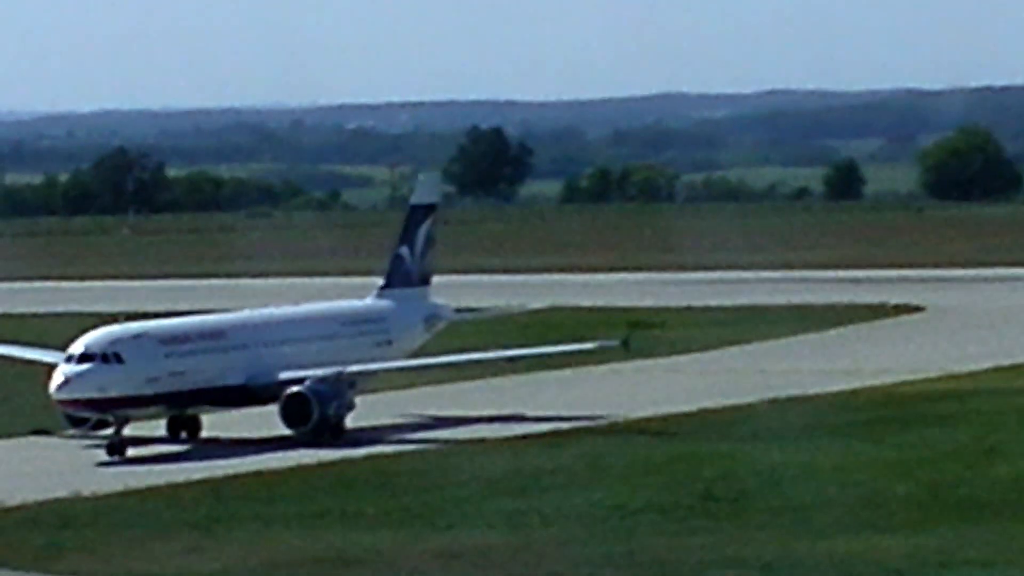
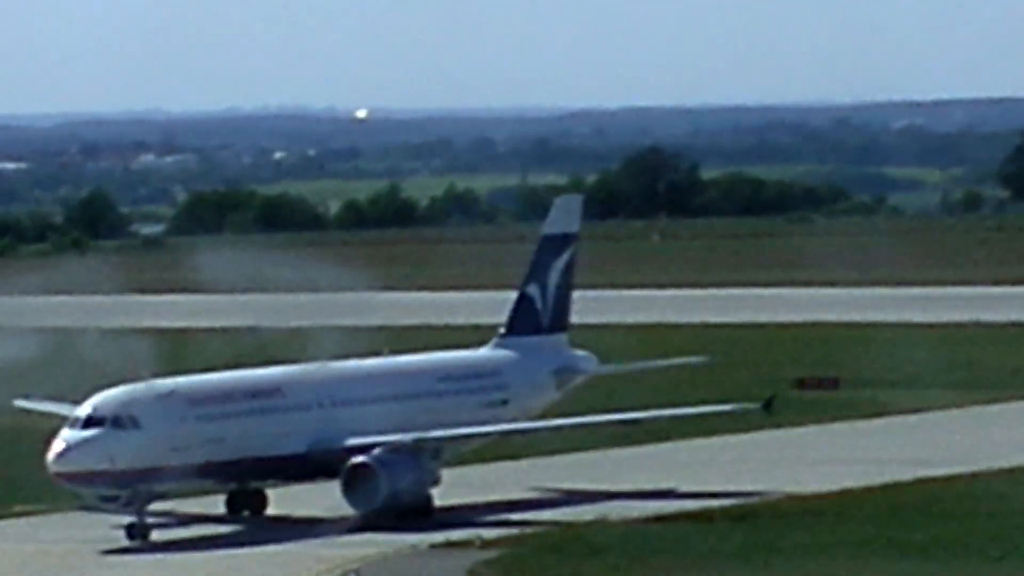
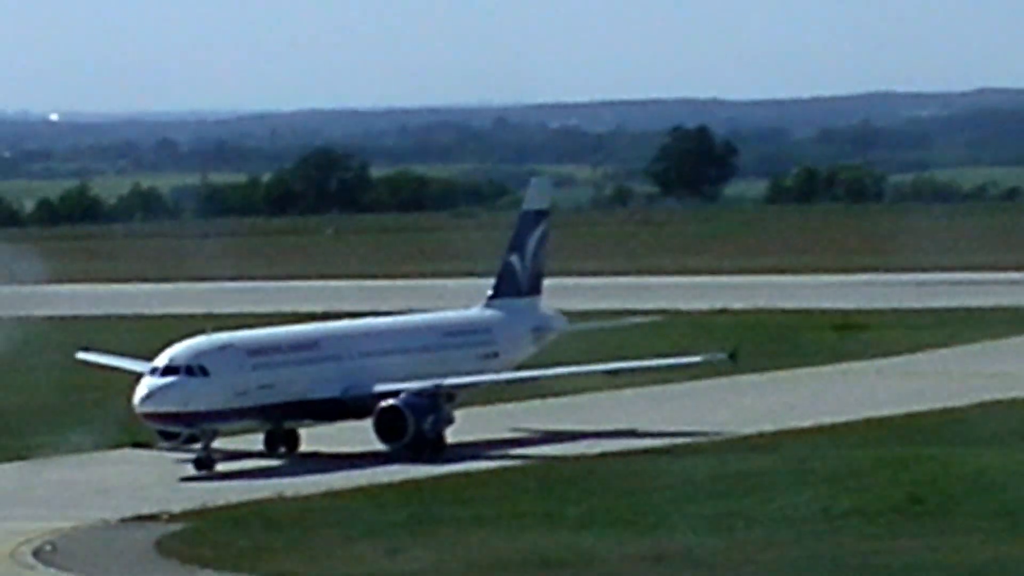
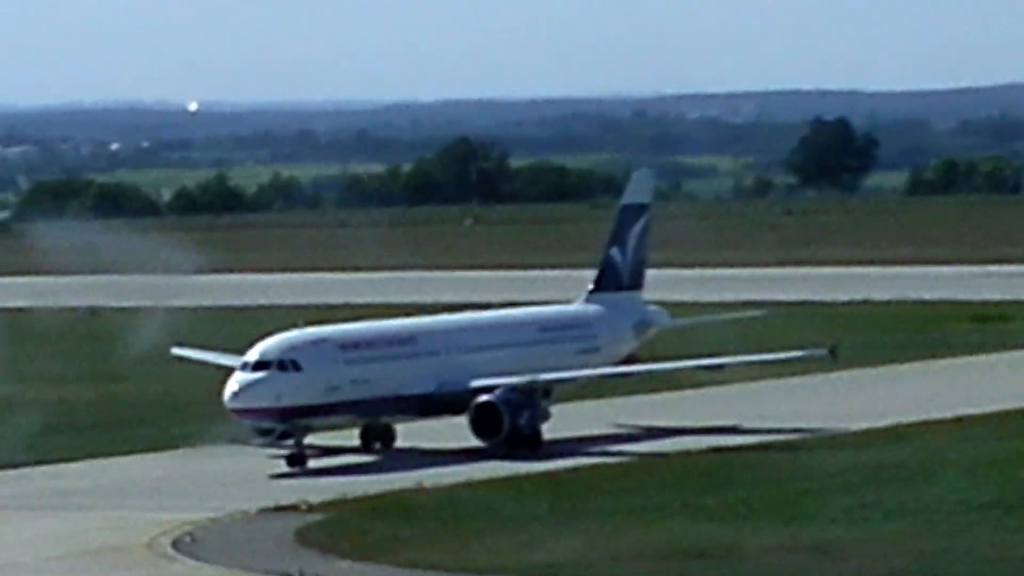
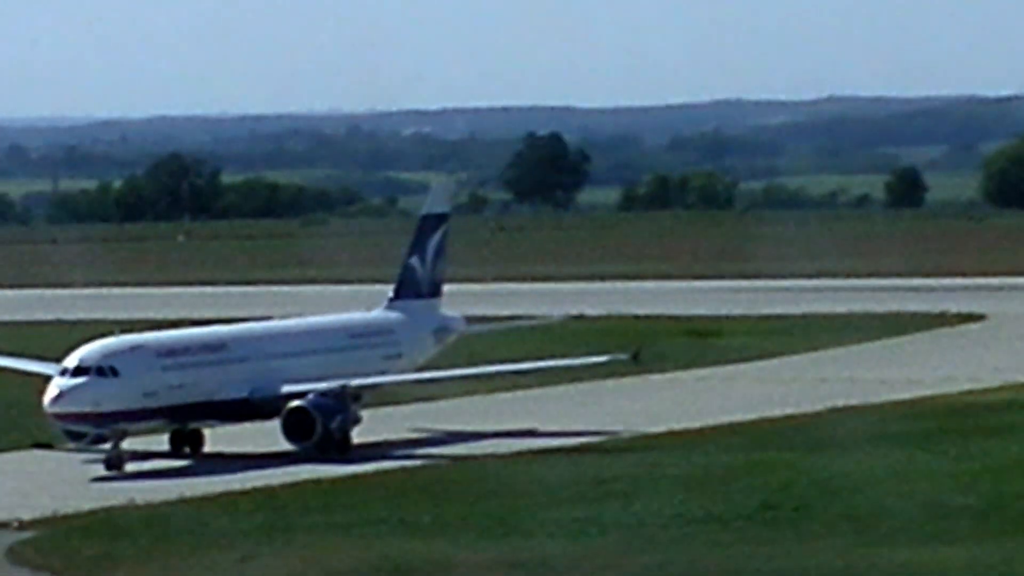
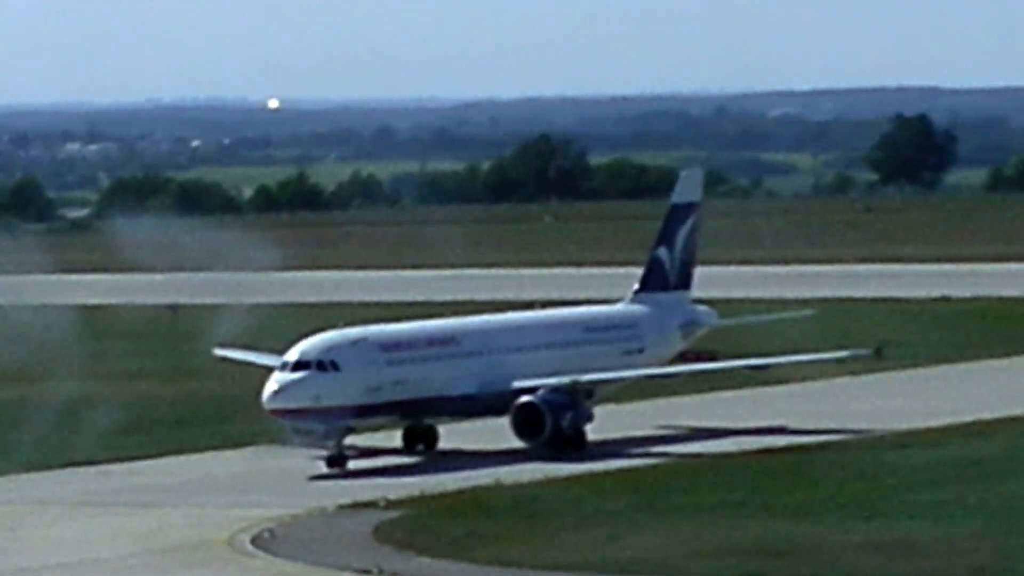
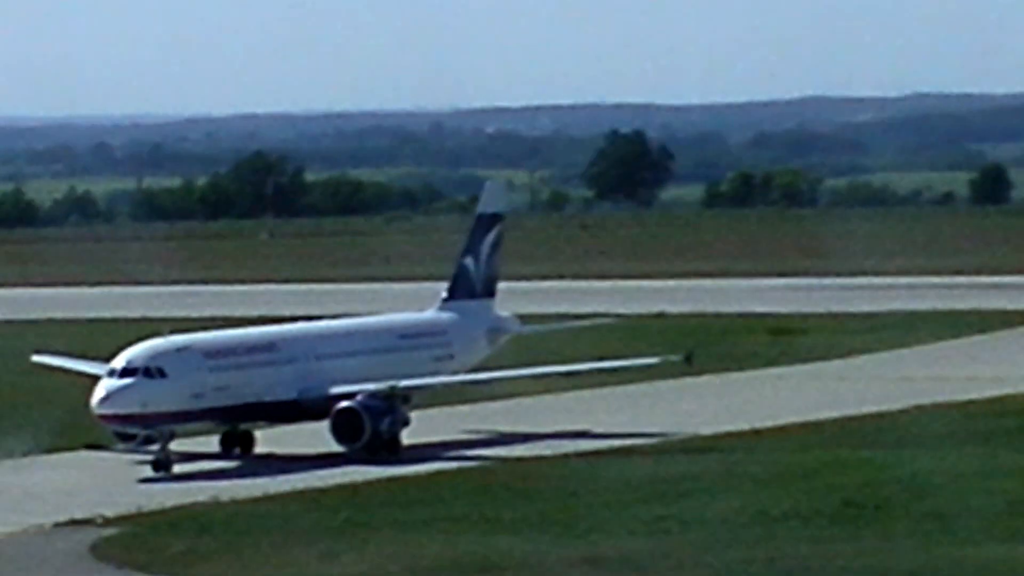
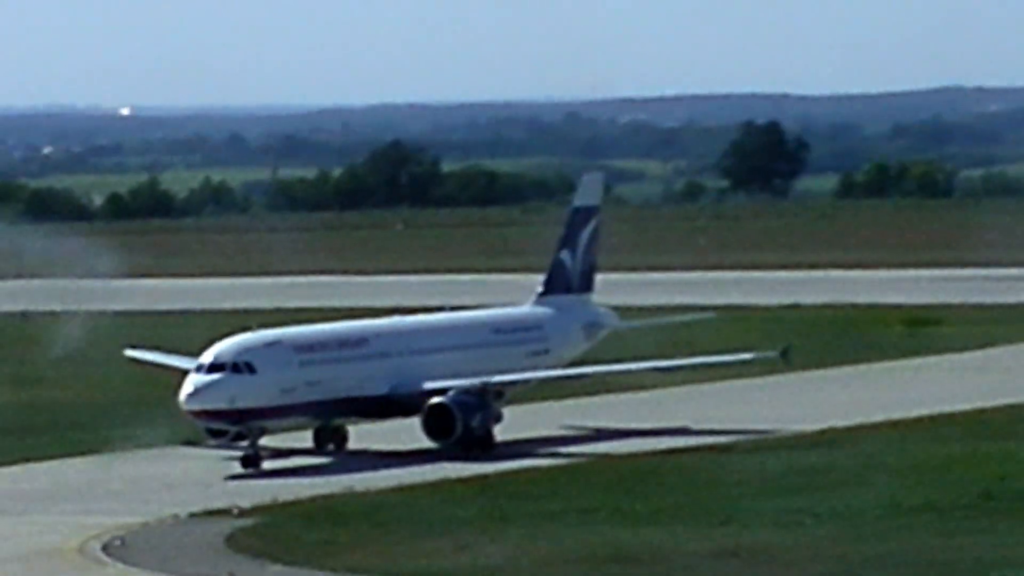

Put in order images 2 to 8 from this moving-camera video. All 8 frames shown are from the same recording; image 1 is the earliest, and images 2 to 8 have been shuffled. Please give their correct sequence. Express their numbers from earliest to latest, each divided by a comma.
5, 7, 3, 8, 4, 6, 2
